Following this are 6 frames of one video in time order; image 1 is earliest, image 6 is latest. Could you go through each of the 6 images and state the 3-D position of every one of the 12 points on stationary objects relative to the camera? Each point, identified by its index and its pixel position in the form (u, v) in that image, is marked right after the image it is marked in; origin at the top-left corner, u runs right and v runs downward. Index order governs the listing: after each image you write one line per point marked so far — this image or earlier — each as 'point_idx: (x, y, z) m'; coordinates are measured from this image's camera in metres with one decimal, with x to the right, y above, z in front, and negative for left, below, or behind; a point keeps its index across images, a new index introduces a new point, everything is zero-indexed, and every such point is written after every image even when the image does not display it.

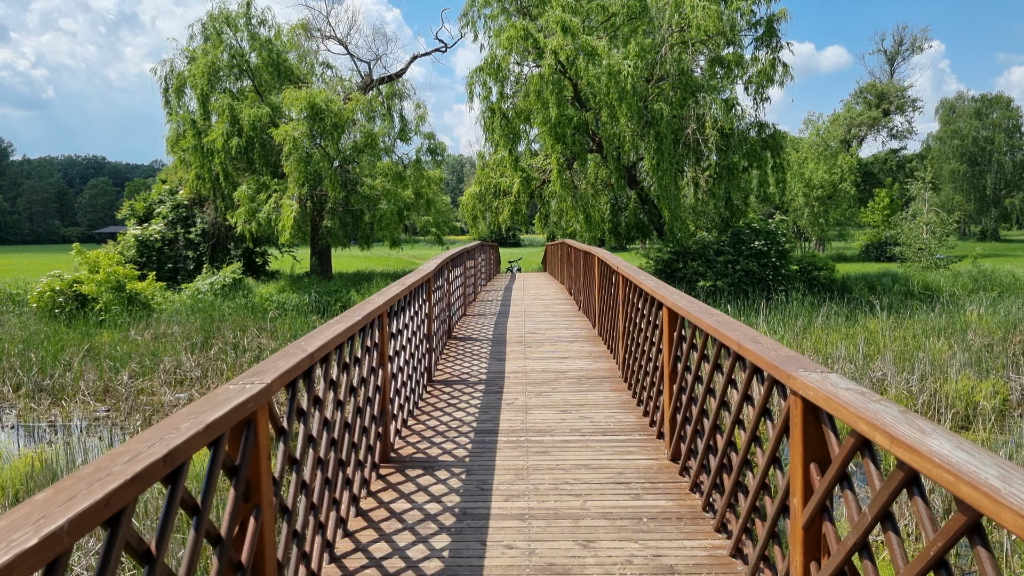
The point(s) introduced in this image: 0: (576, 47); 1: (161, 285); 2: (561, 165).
0: (+1.3, +4.9, +12.7) m
1: (-7.0, 0.0, +12.6) m
2: (+1.0, +2.6, +13.2) m
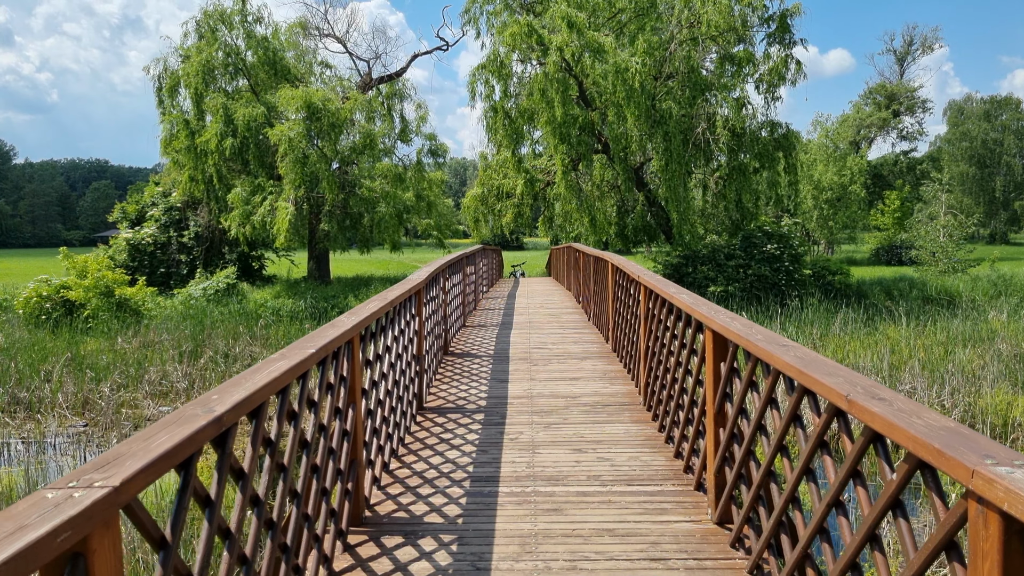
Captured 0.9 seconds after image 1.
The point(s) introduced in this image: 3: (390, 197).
0: (+1.4, +4.8, +12.2) m
1: (-7.0, -0.1, +12.2) m
2: (+1.1, +2.5, +12.8) m
3: (-2.6, +2.0, +13.7) m
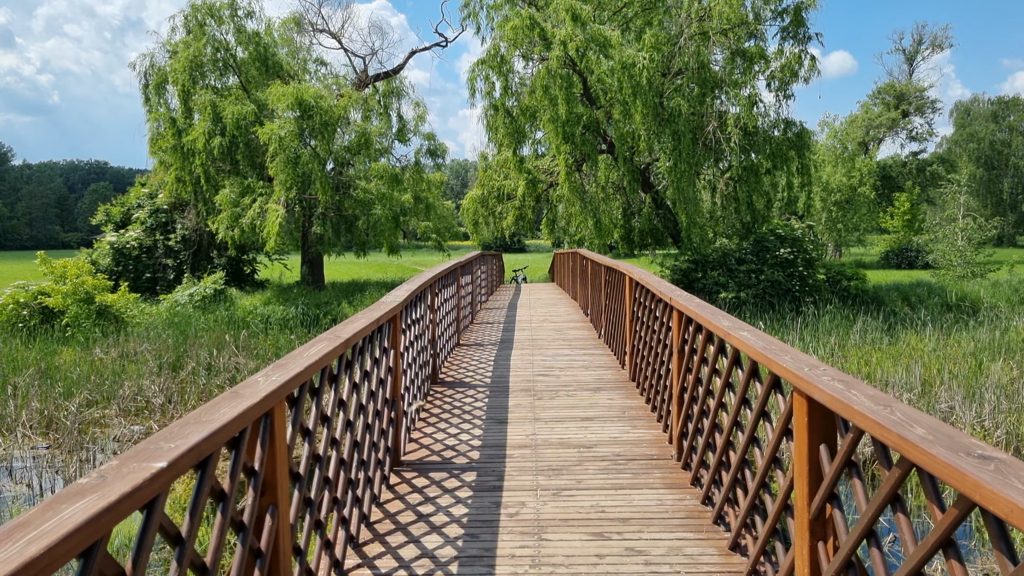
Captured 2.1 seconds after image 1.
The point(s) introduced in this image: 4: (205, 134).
0: (+1.4, +4.6, +11.7) m
1: (-7.0, -0.2, +11.7) m
2: (+1.1, +2.3, +12.2) m
3: (-2.6, +1.9, +13.1) m
4: (-5.8, +2.9, +11.9) m
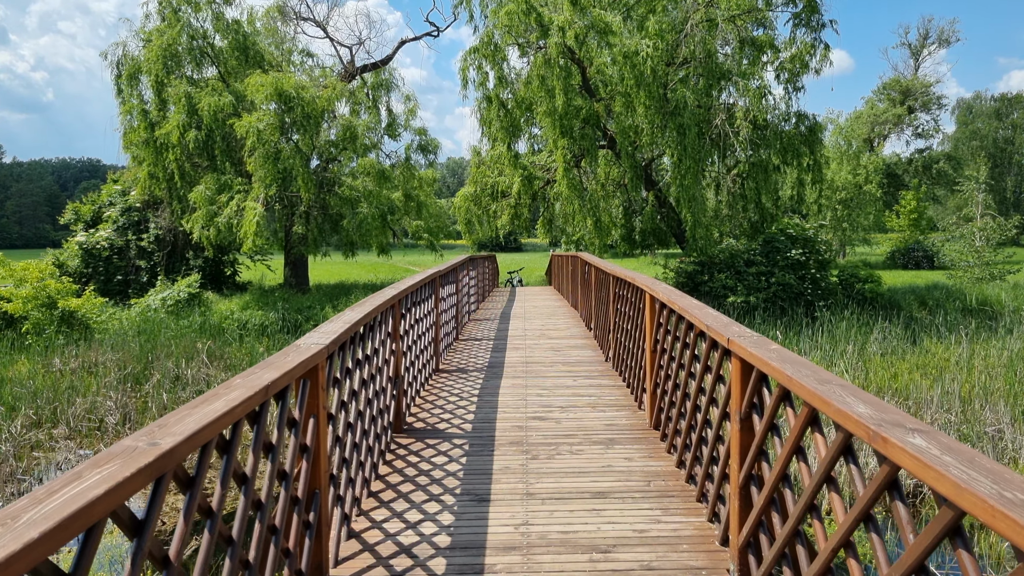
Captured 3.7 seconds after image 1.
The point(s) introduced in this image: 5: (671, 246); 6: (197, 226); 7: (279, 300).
0: (+1.3, +4.6, +11.0) m
1: (-7.1, -0.2, +10.9) m
2: (+1.0, +2.3, +11.5) m
3: (-2.7, +1.8, +12.4) m
4: (-5.9, +2.8, +11.2) m
5: (+3.4, +0.9, +13.4) m
6: (-5.7, +1.1, +11.5) m
7: (-4.4, -0.2, +12.0) m
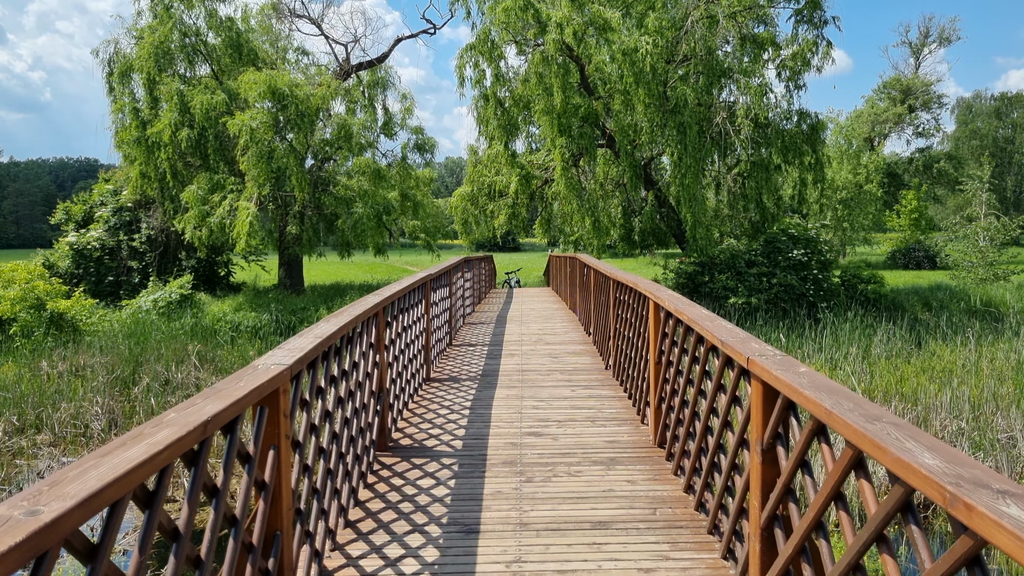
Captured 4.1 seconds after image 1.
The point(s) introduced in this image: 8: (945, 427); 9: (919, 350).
0: (+1.3, +4.6, +10.8) m
1: (-7.1, -0.3, +10.7) m
2: (+1.0, +2.3, +11.4) m
3: (-2.8, +1.8, +12.2) m
4: (-5.9, +2.8, +11.0) m
5: (+3.3, +0.9, +13.2) m
6: (-5.8, +1.1, +11.3) m
7: (-4.5, -0.2, +11.8) m
8: (+3.7, -1.2, +5.4) m
9: (+5.5, -0.8, +8.5) m
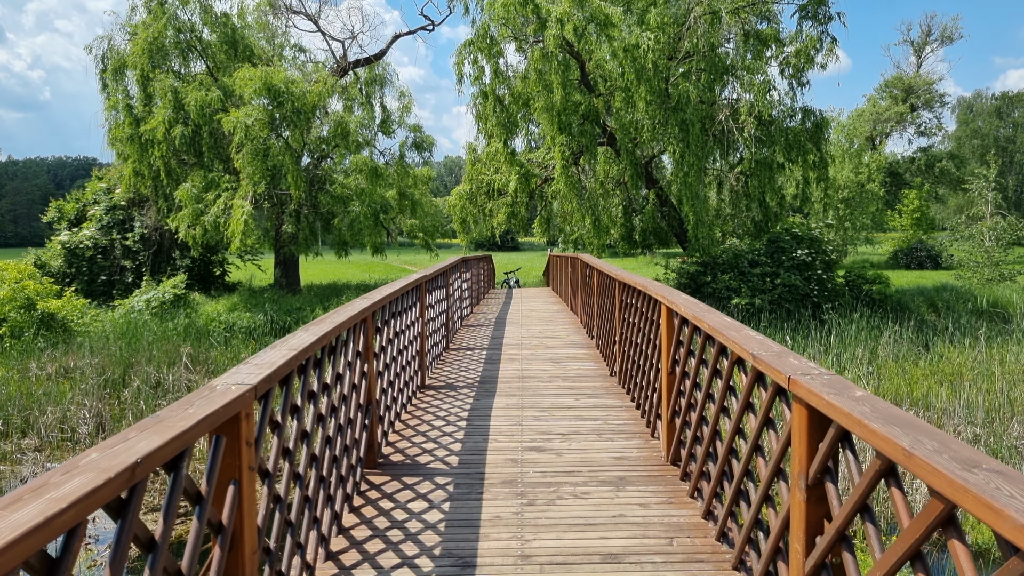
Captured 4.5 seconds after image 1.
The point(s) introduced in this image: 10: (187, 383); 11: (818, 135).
0: (+1.3, +4.6, +10.6) m
1: (-7.1, -0.2, +10.5) m
2: (+1.0, +2.3, +11.2) m
3: (-2.8, +1.8, +12.0) m
4: (-6.0, +2.8, +10.8) m
5: (+3.3, +0.9, +13.0) m
6: (-5.8, +1.1, +11.1) m
7: (-4.5, -0.2, +11.6) m
8: (+3.7, -1.2, +5.2) m
9: (+5.5, -0.8, +8.4) m
10: (-3.9, -1.1, +7.6) m
11: (+5.5, +2.8, +11.4) m
